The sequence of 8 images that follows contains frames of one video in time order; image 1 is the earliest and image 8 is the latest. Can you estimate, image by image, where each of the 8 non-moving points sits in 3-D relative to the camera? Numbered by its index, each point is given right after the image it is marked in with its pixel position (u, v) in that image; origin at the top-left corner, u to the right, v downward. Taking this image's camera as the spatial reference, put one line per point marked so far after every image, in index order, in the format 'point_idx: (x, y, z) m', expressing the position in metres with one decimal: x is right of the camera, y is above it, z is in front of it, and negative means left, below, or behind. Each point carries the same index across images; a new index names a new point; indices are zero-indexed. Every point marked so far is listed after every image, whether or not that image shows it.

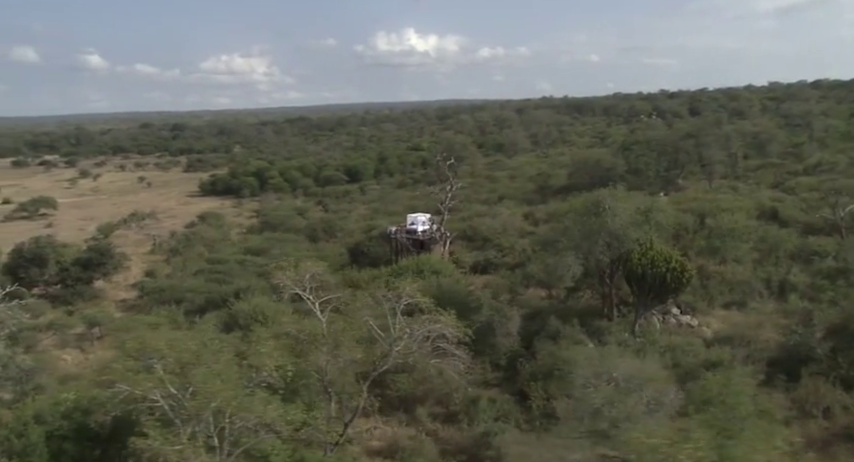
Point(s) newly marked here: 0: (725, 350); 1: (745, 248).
0: (+5.3, -2.2, +10.9) m
1: (+9.2, -0.5, +17.7) m
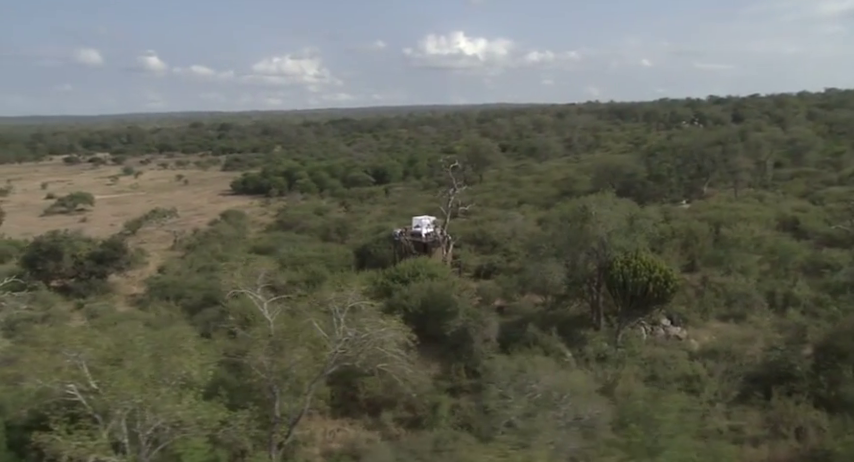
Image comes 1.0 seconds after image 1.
0: (+4.8, -2.3, +10.5) m
1: (+9.1, -0.8, +17.0) m
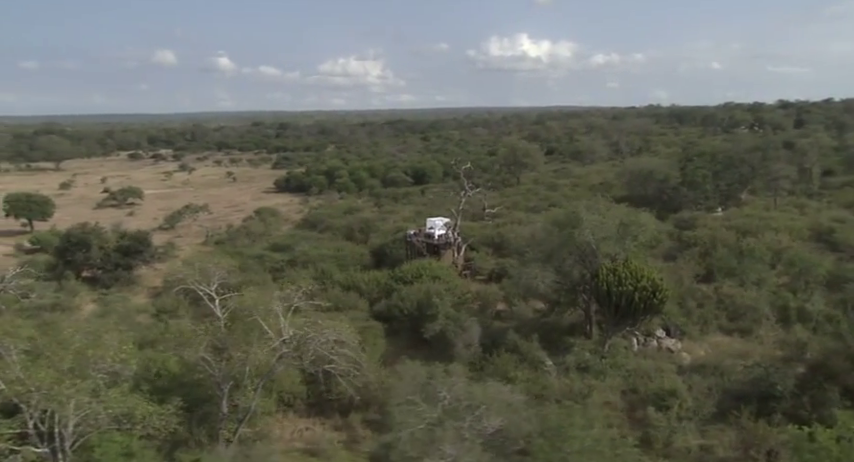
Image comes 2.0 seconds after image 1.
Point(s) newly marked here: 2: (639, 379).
0: (+4.3, -2.5, +10.0) m
1: (+9.1, -1.1, +16.2) m
2: (+3.6, -2.5, +10.3) m
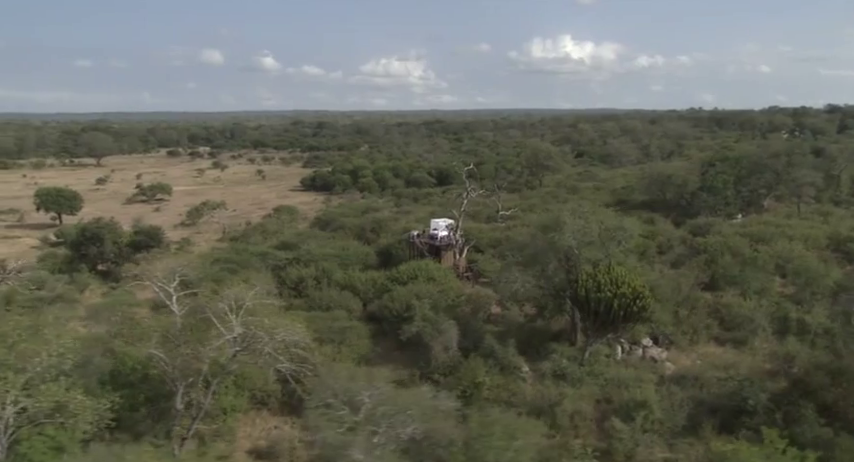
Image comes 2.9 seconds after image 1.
0: (+3.8, -2.6, +9.8) m
1: (+8.9, -1.3, +15.7) m
2: (+3.1, -2.6, +10.1) m
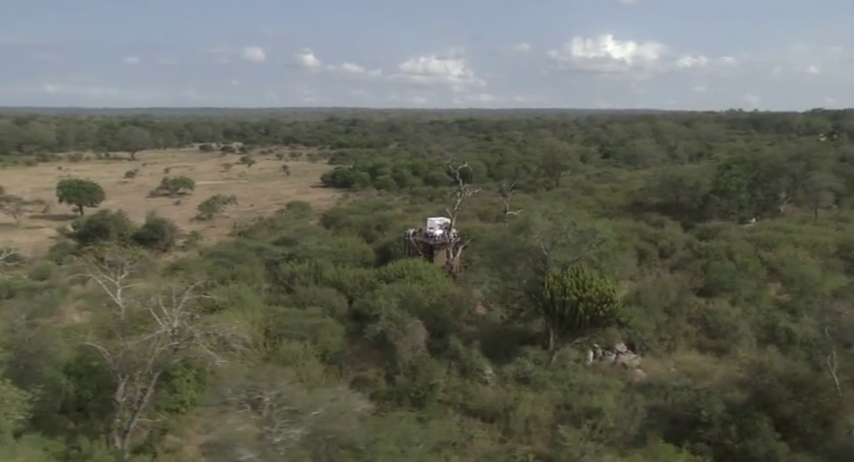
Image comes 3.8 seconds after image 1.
0: (+3.1, -2.6, +9.5) m
1: (+8.5, -1.5, +15.2) m
2: (+2.4, -2.6, +9.8) m
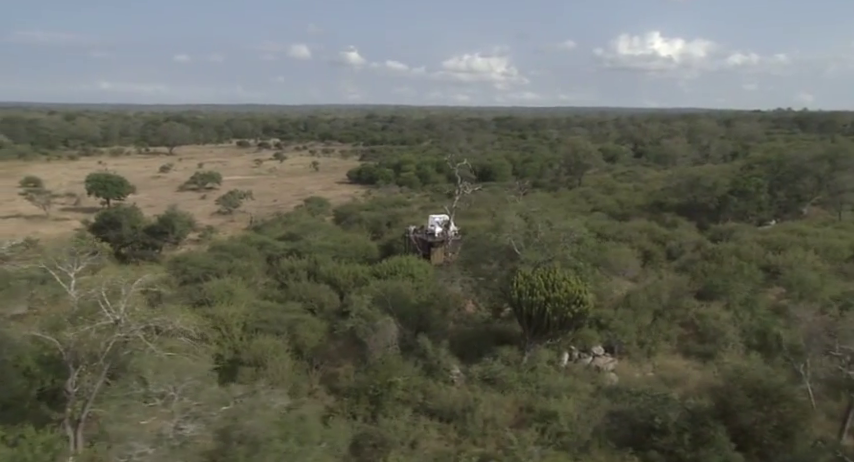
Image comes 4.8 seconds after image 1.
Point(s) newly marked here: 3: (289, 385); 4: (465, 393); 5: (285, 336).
0: (+2.4, -2.6, +9.3) m
1: (+8.1, -1.5, +14.7) m
2: (+1.8, -2.6, +9.6) m
3: (-2.4, -2.6, +10.3) m
4: (+0.6, -2.6, +9.6) m
5: (-2.9, -2.1, +12.3) m
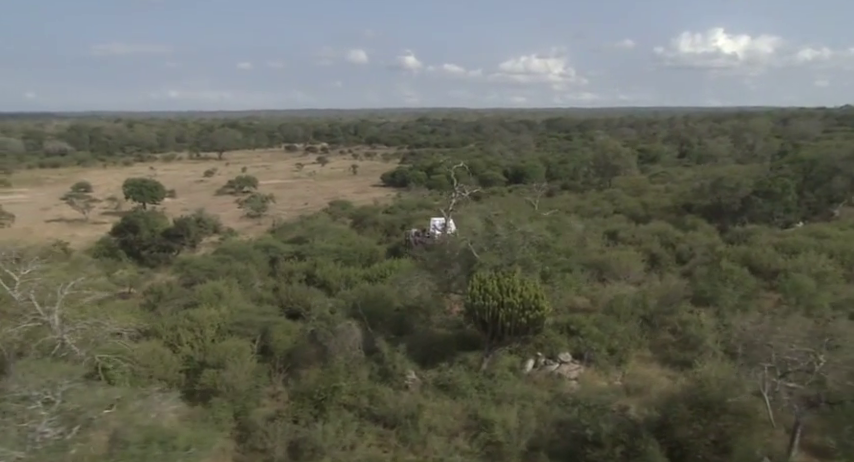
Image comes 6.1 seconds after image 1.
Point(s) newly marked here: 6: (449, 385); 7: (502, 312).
0: (+1.6, -2.7, +9.0) m
1: (+7.7, -1.6, +14.0) m
2: (+1.0, -2.7, +9.4) m
3: (-3.1, -2.7, +10.4) m
4: (-0.2, -2.6, +9.5) m
5: (-3.5, -2.2, +12.4) m
6: (+0.4, -2.6, +10.0) m
7: (+1.2, -1.3, +9.7) m
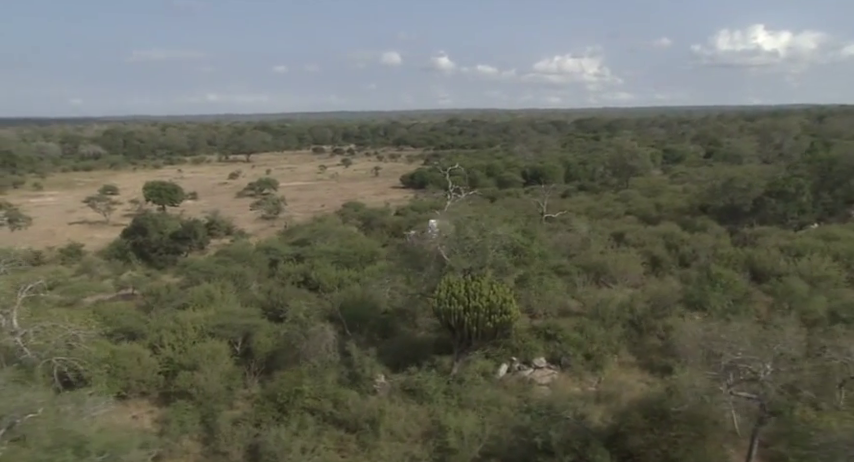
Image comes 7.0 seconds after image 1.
0: (+1.0, -2.7, +8.9) m
1: (+7.3, -1.6, +13.7) m
2: (+0.4, -2.7, +9.3) m
3: (-3.6, -2.7, +10.5) m
4: (-0.8, -2.7, +9.5) m
5: (-3.9, -2.3, +12.5) m
6: (-0.2, -2.6, +10.0) m
7: (+0.7, -1.3, +9.6) m
